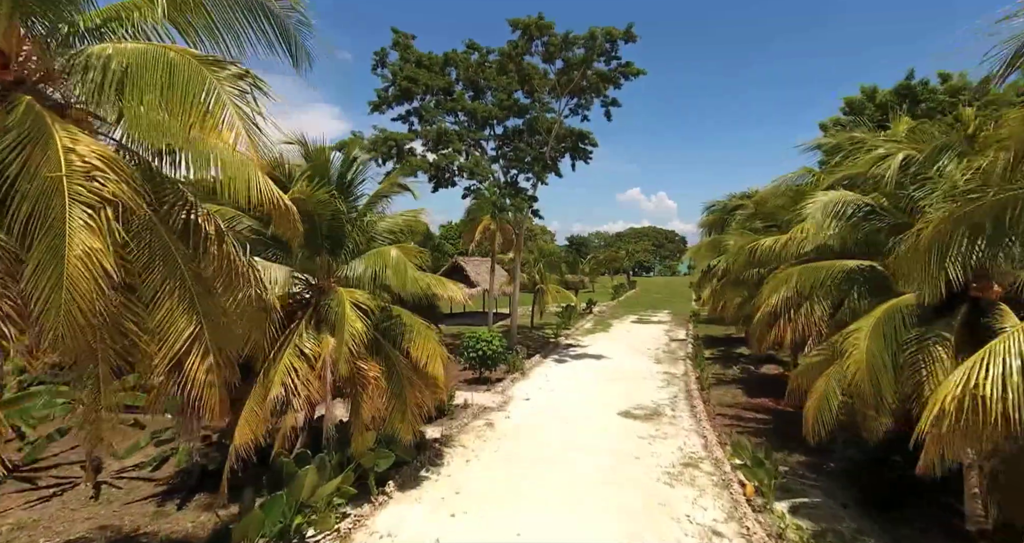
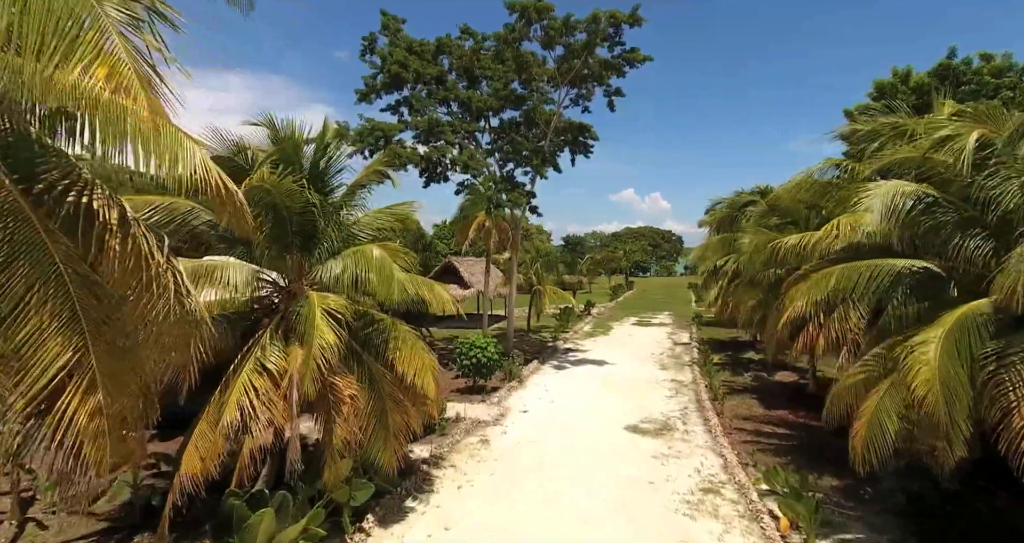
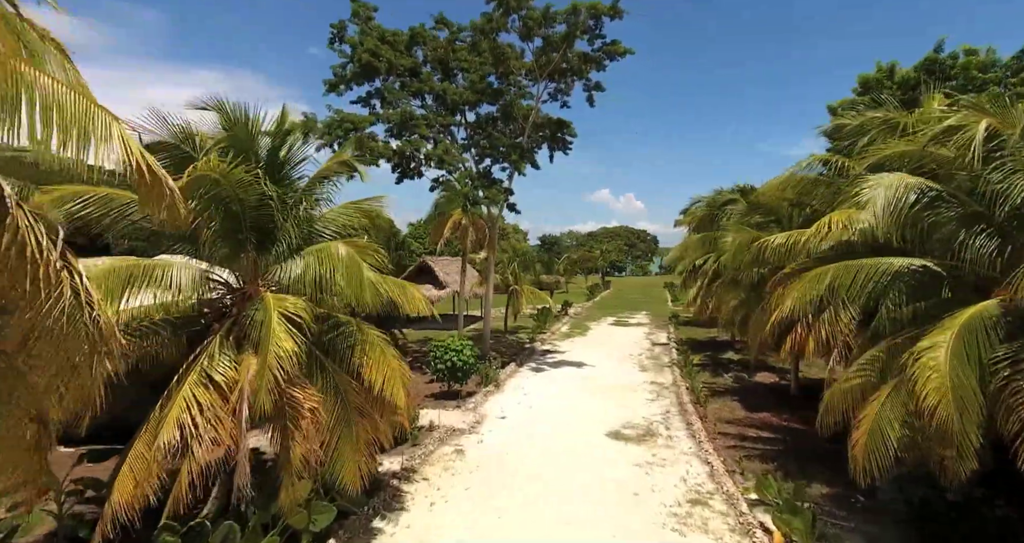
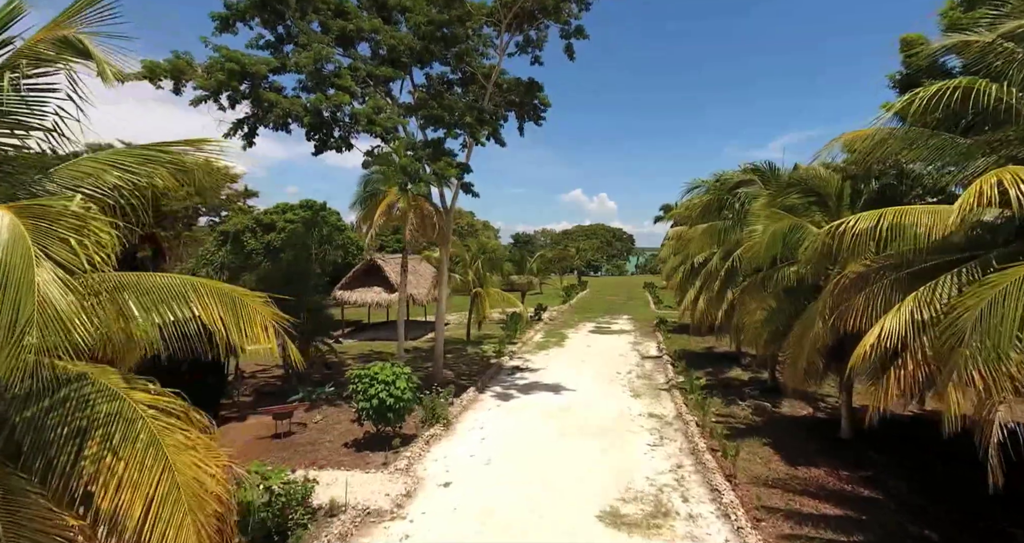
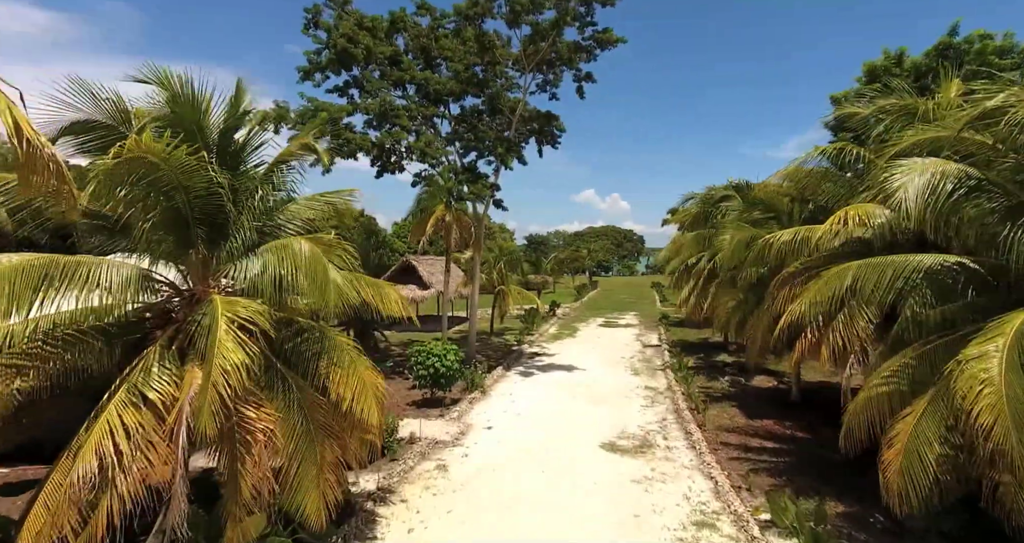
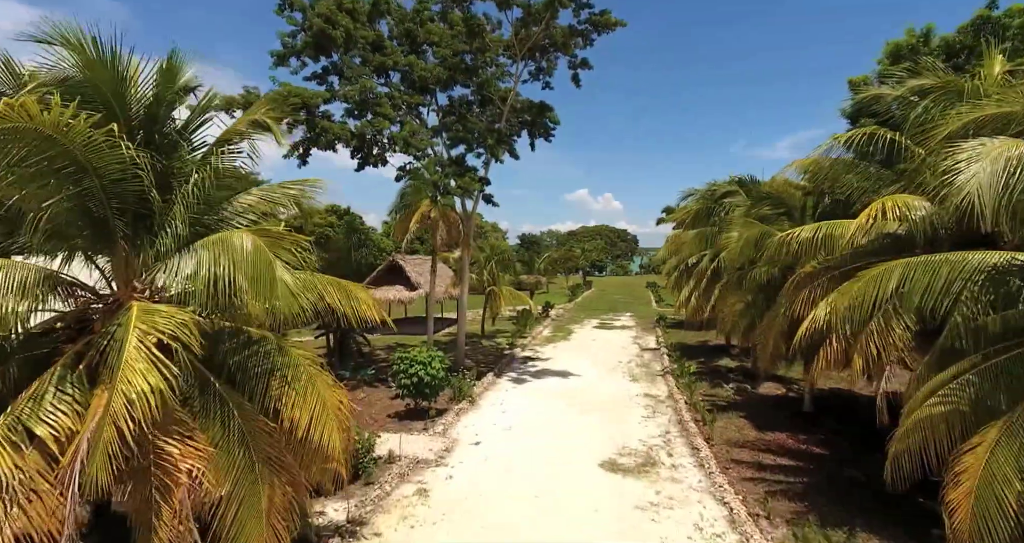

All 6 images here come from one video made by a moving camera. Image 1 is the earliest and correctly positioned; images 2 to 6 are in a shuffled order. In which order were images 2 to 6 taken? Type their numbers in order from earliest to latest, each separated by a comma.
2, 3, 5, 6, 4
